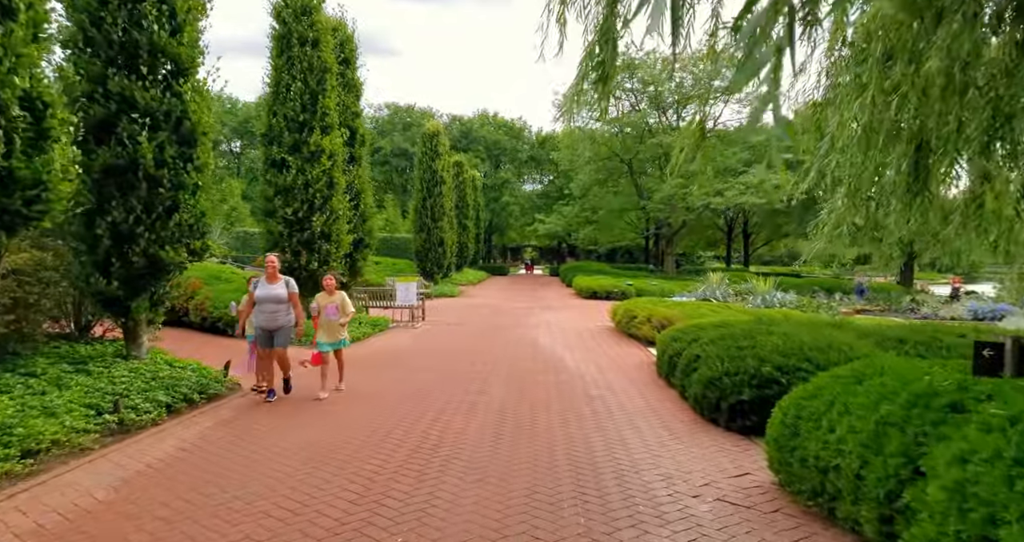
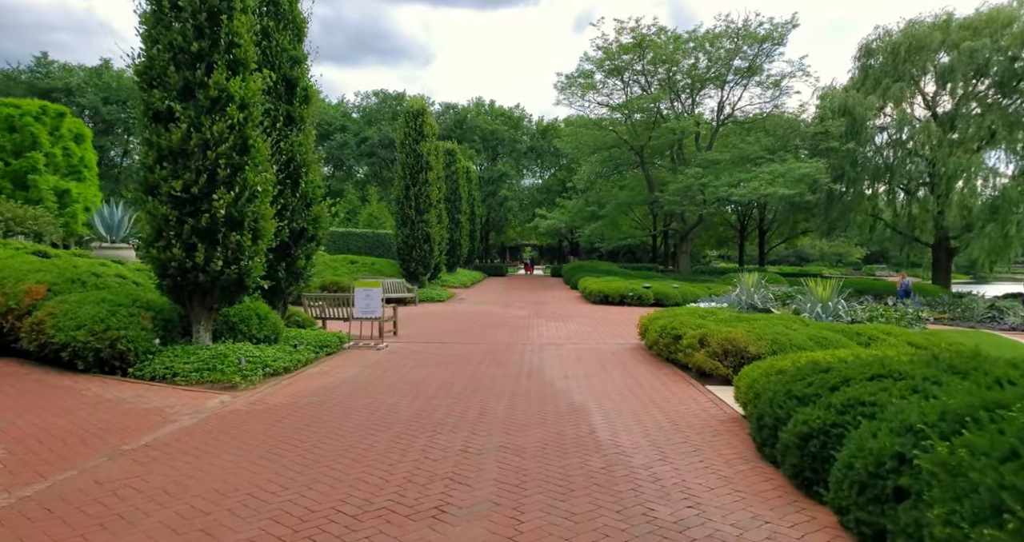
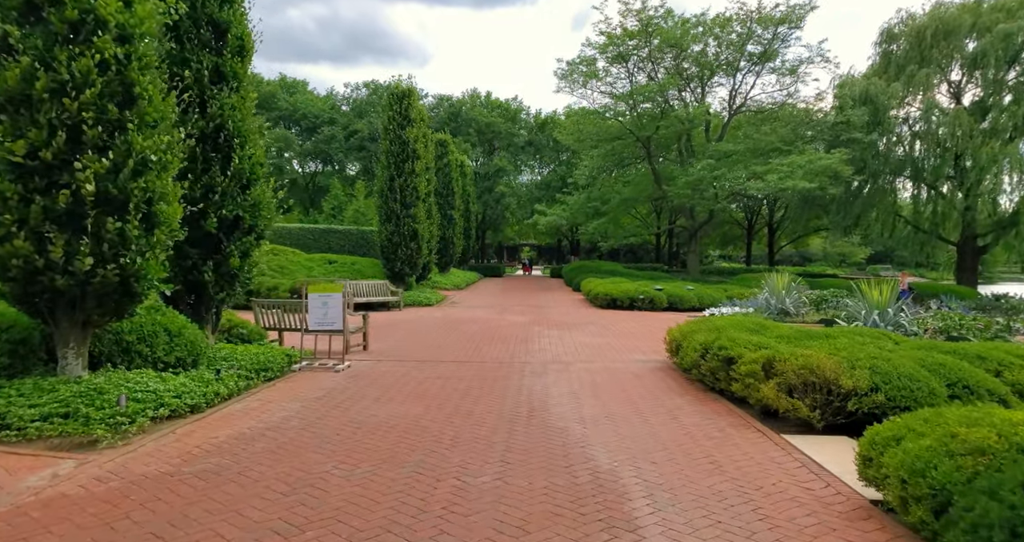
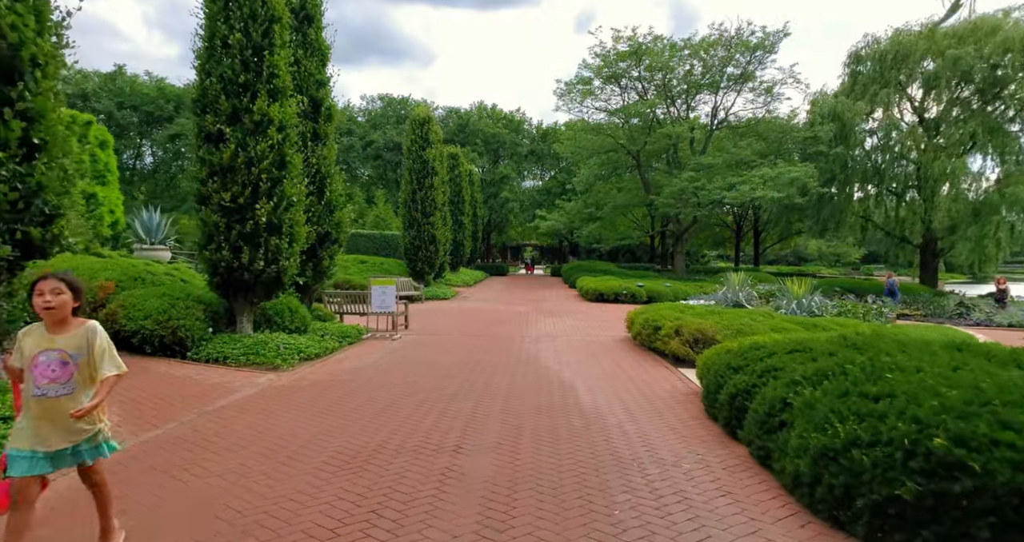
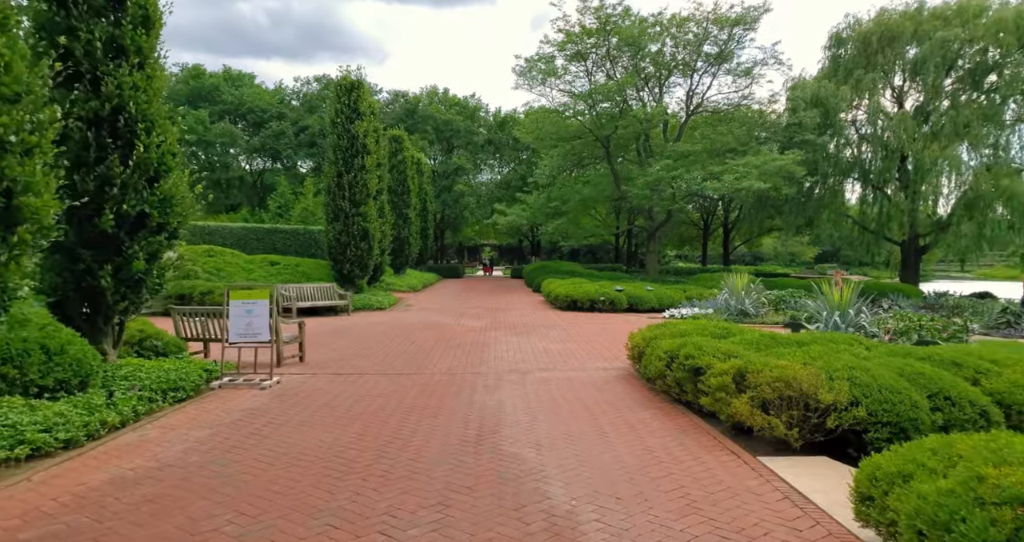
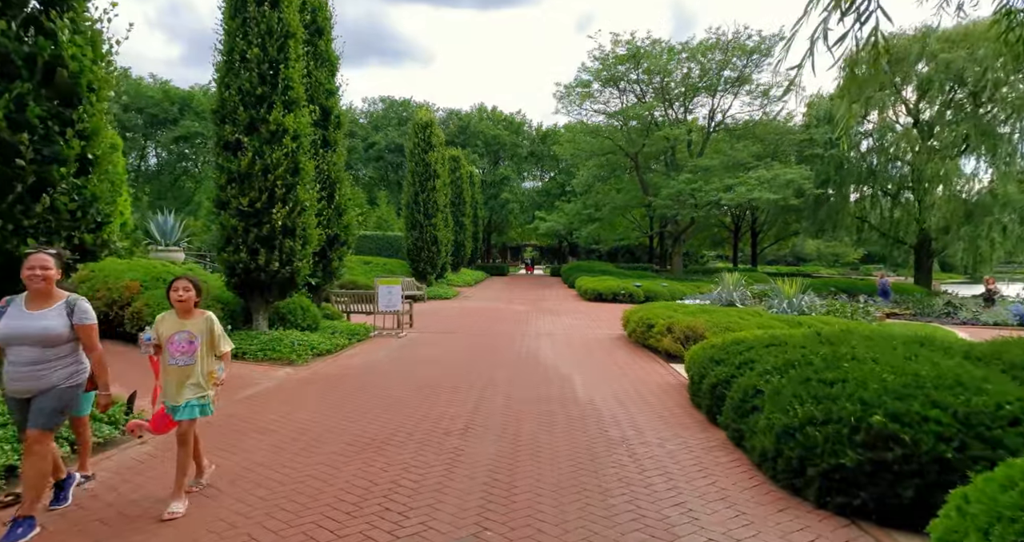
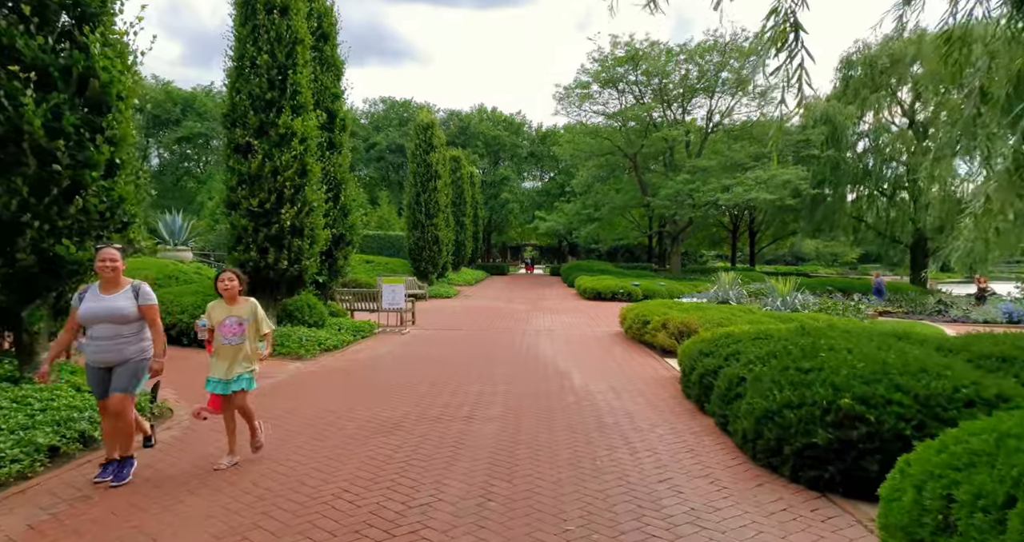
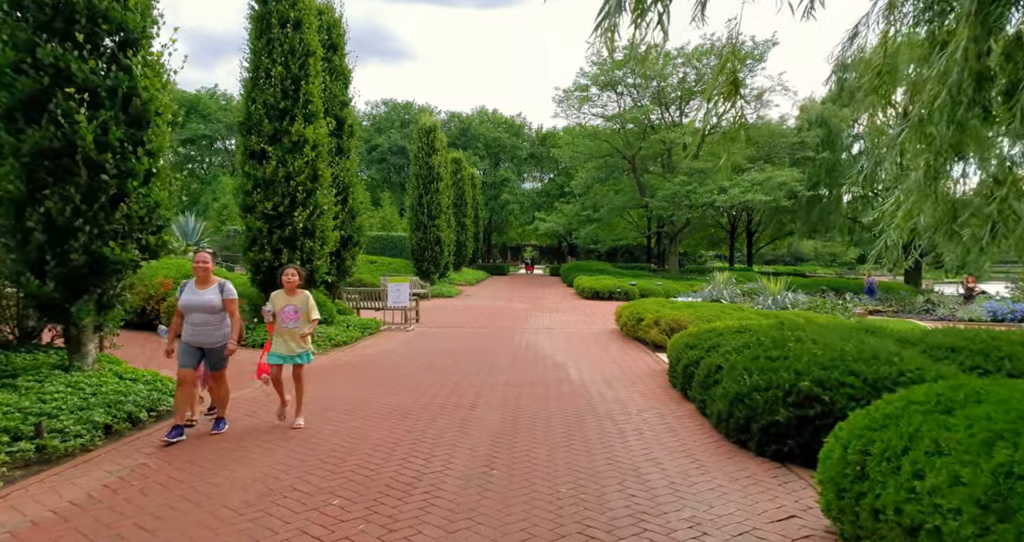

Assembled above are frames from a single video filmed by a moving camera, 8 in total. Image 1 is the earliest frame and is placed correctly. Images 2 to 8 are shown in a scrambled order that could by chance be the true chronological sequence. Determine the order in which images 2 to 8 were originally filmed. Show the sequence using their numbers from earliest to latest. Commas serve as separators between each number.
8, 7, 6, 4, 2, 3, 5
